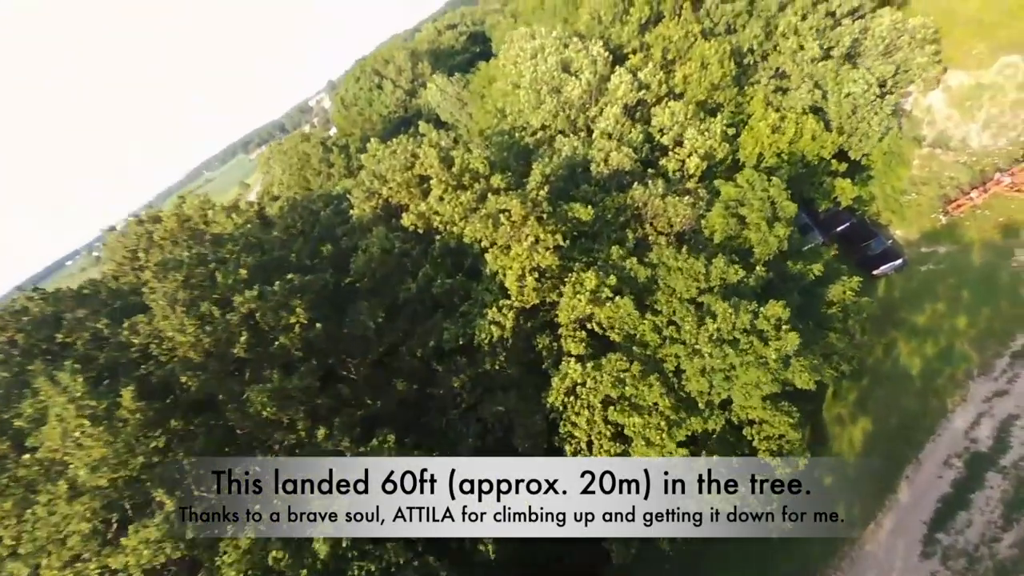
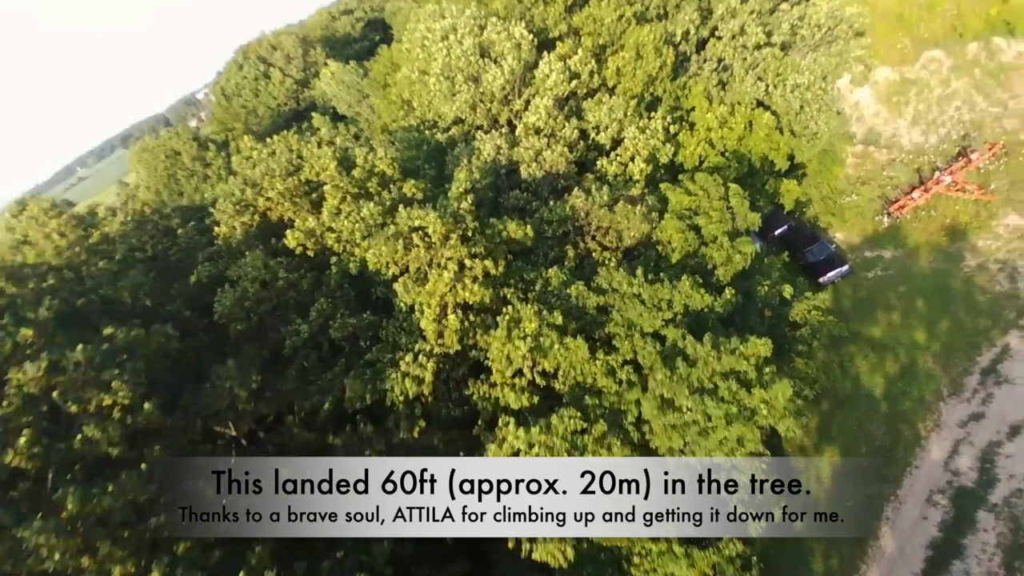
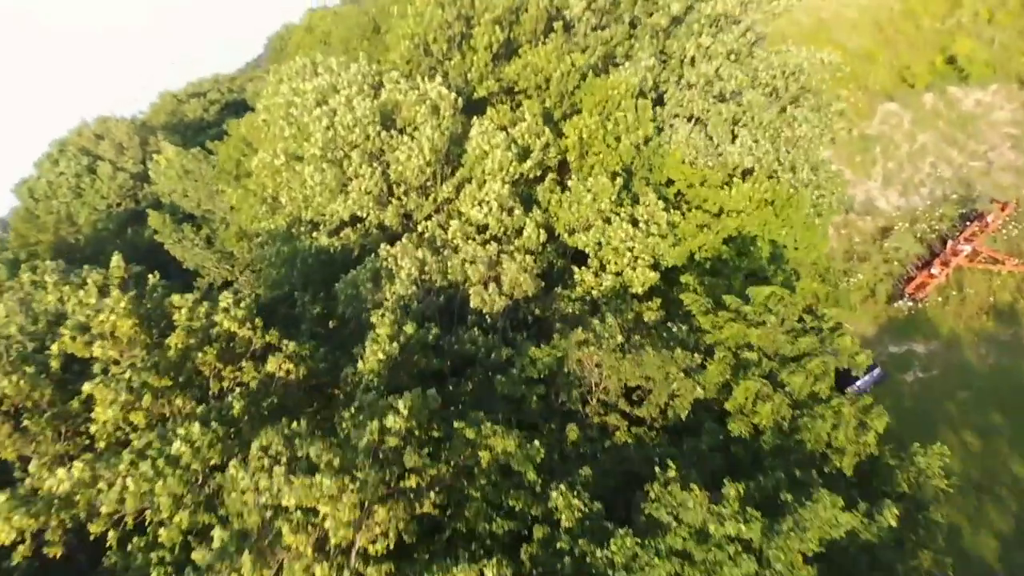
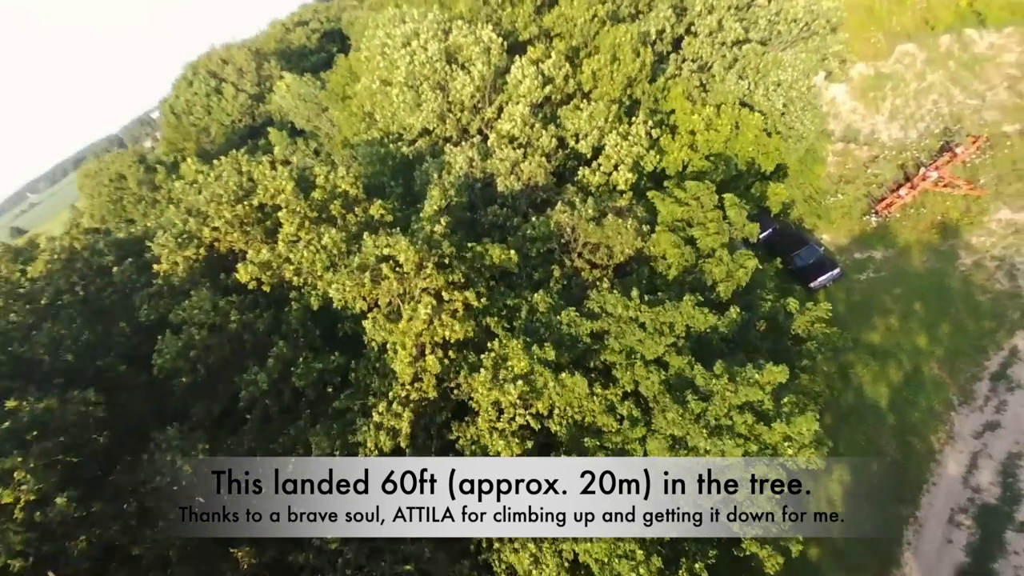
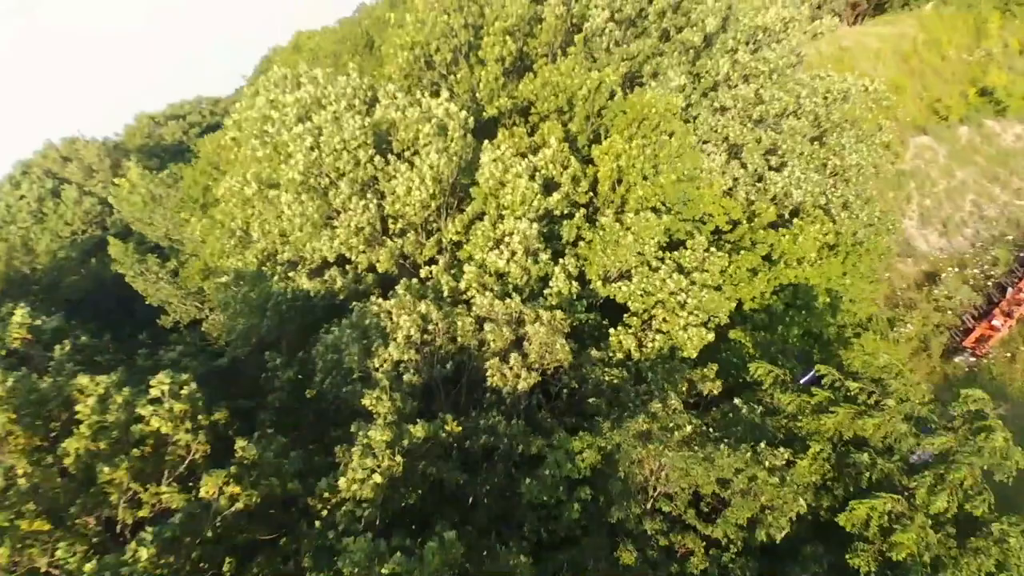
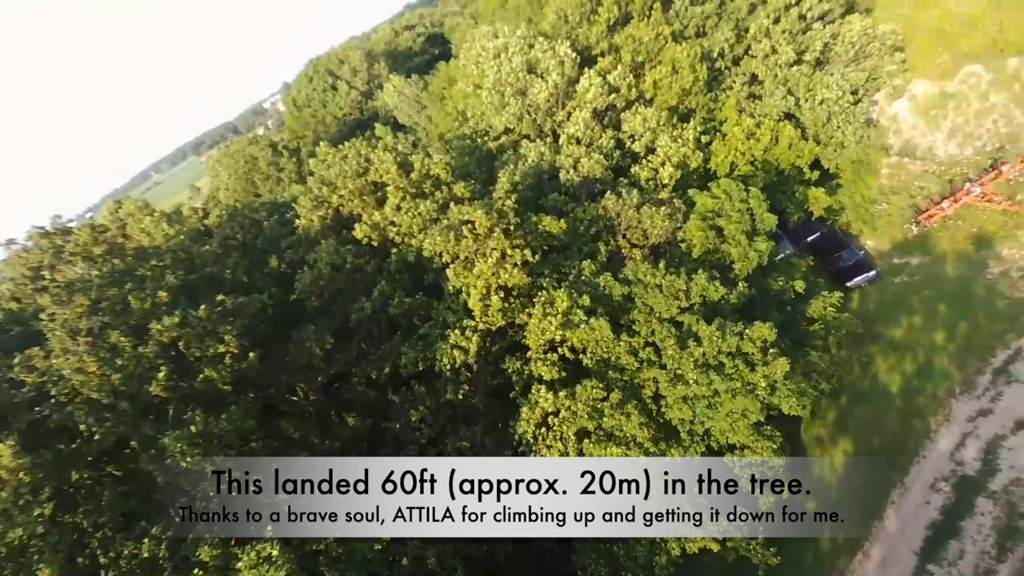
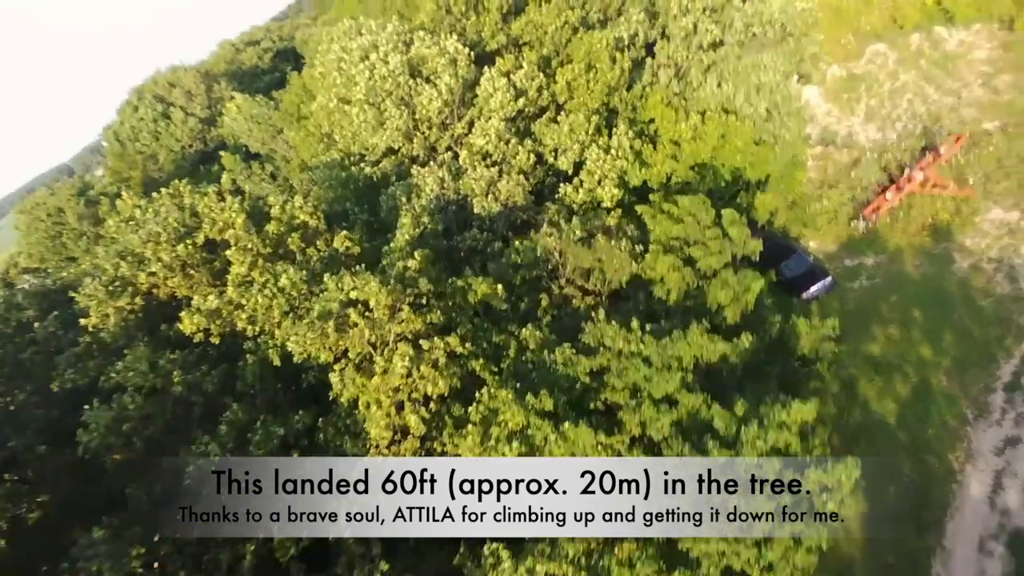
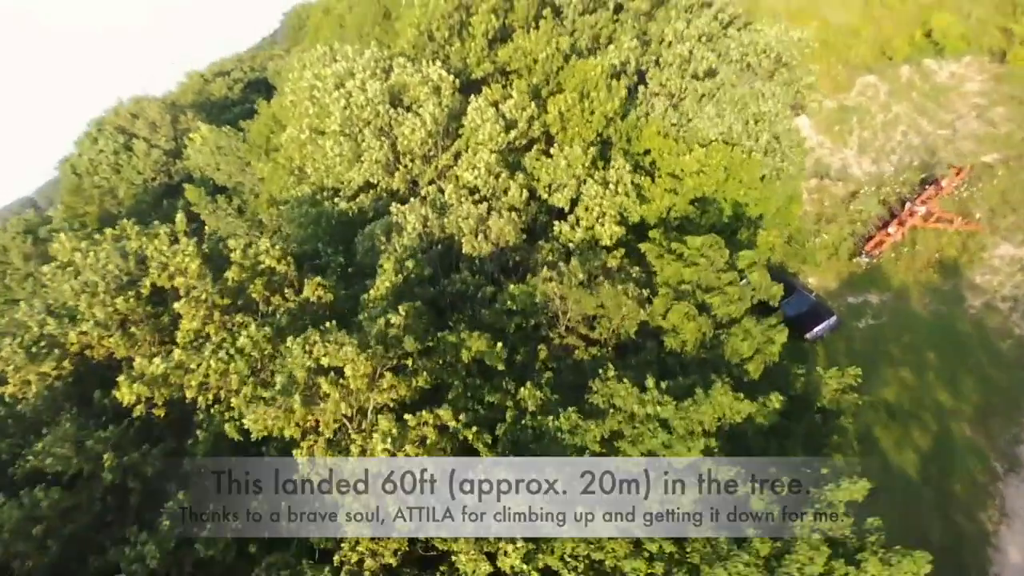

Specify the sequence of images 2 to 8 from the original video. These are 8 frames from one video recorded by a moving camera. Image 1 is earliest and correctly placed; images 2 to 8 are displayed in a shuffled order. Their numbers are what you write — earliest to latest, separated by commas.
6, 2, 4, 7, 8, 3, 5
